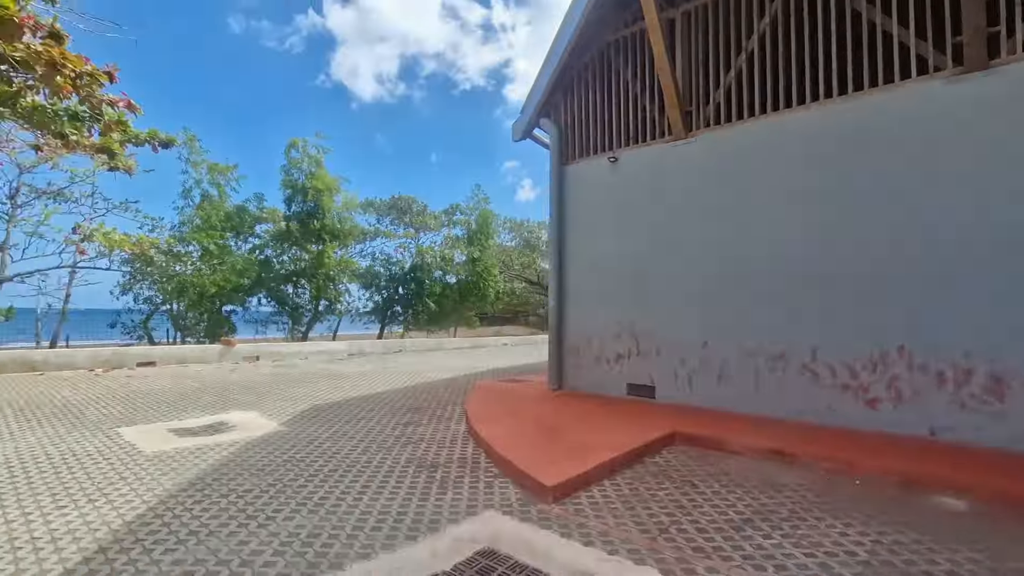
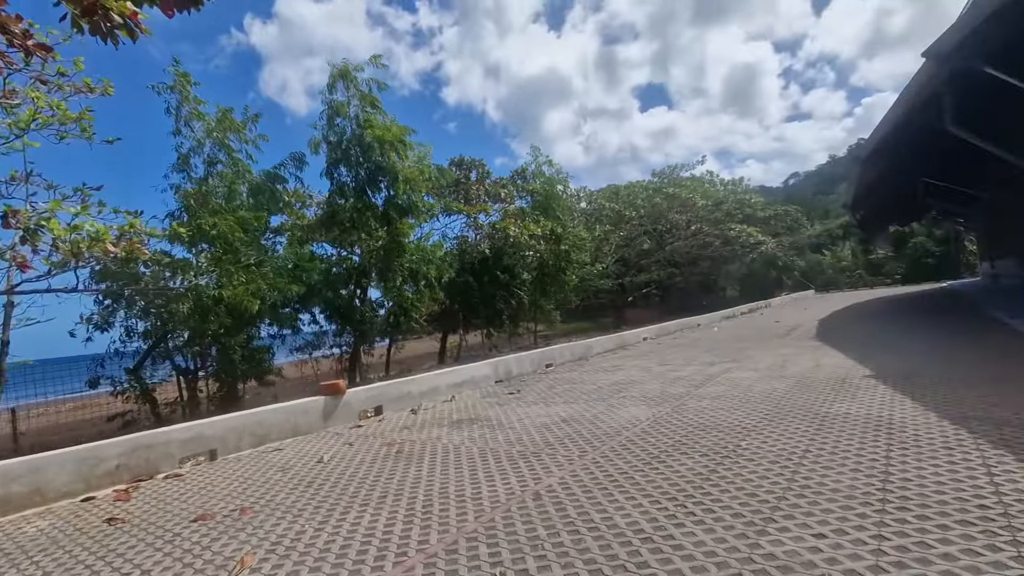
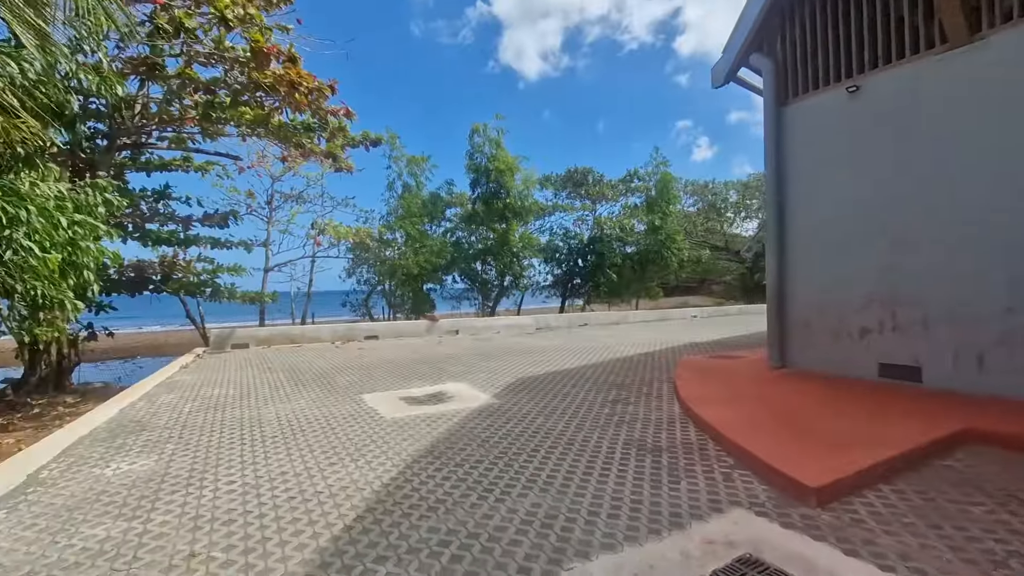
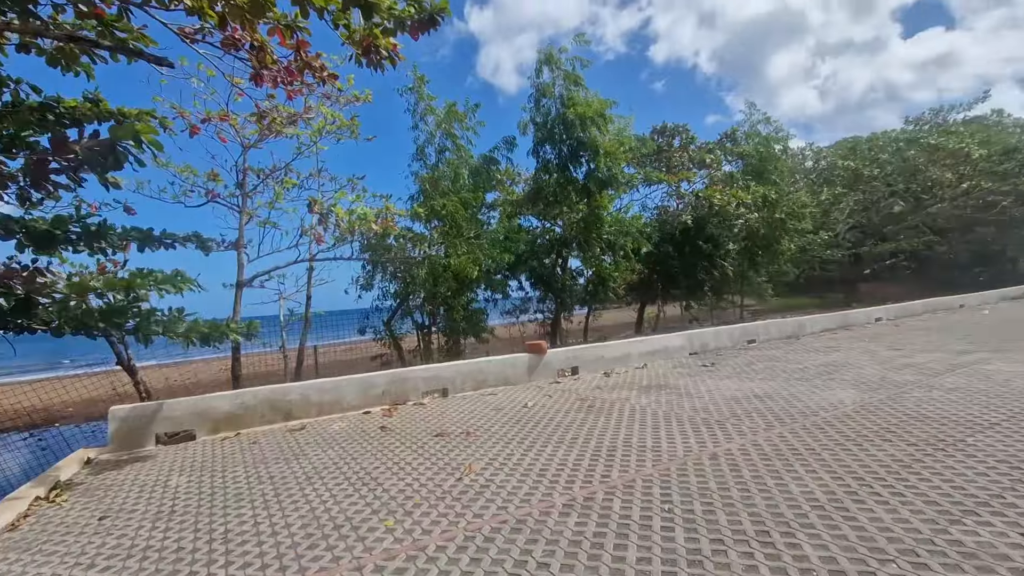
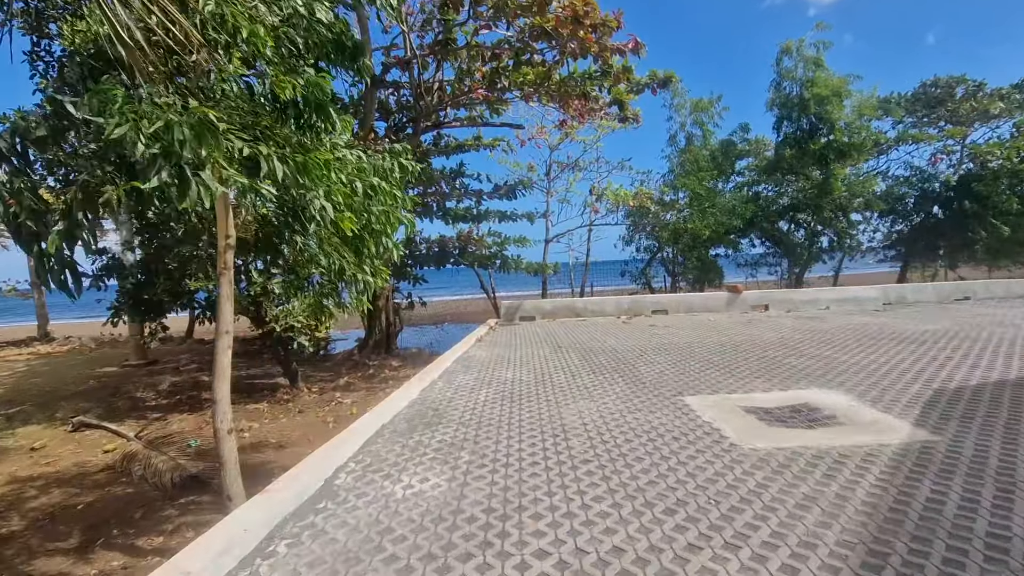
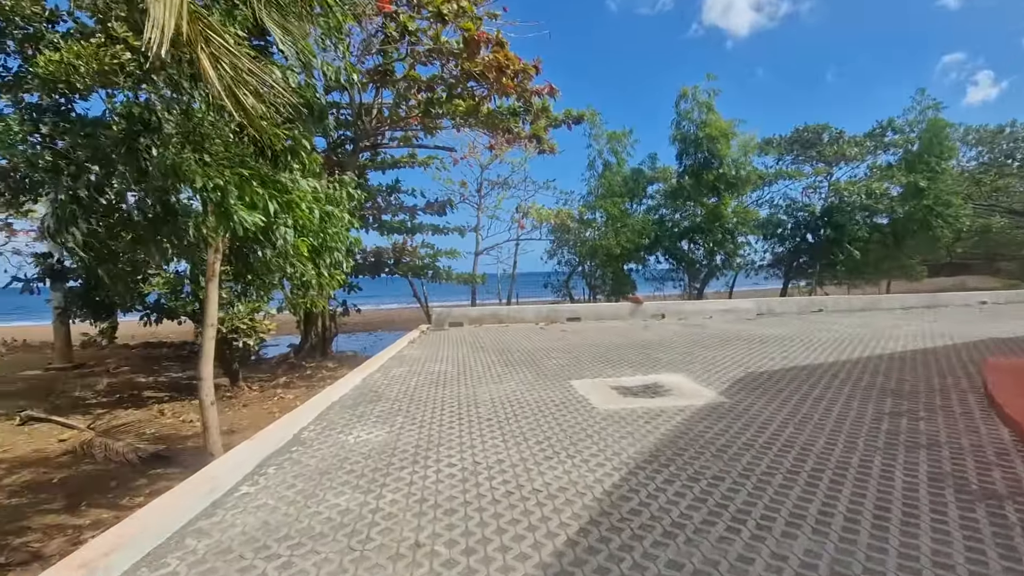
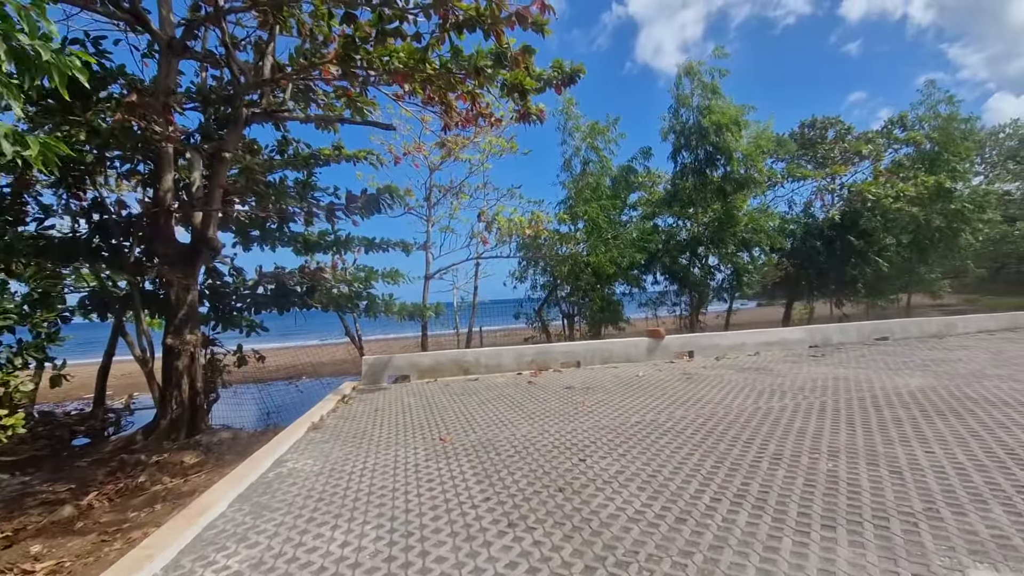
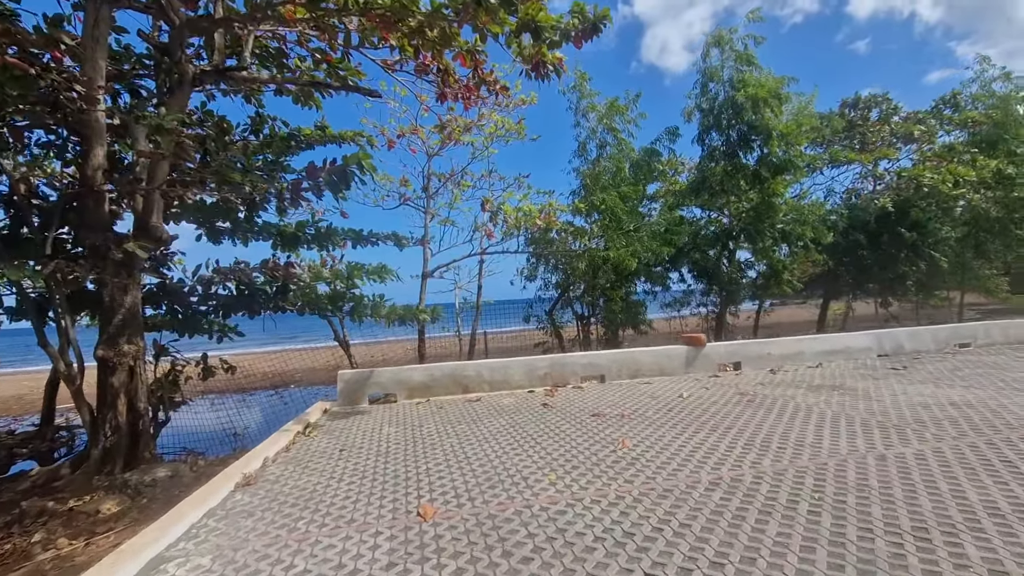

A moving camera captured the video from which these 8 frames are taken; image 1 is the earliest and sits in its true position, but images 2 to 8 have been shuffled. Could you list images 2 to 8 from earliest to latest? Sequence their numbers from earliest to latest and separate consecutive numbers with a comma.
3, 6, 5, 7, 8, 4, 2
